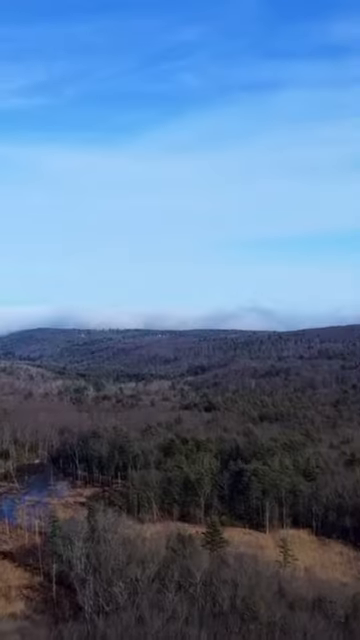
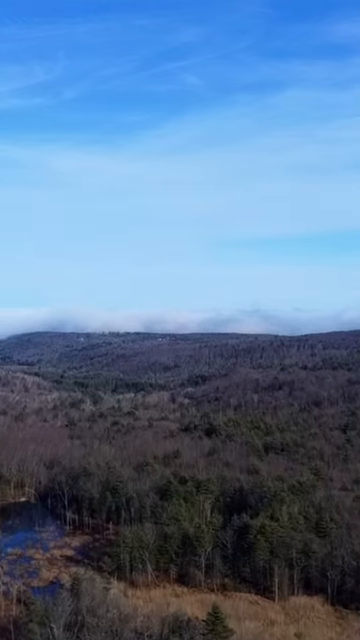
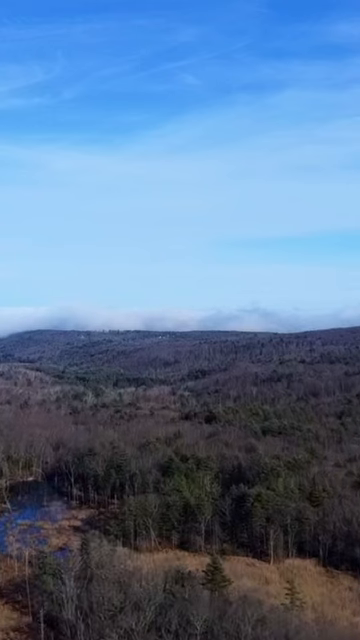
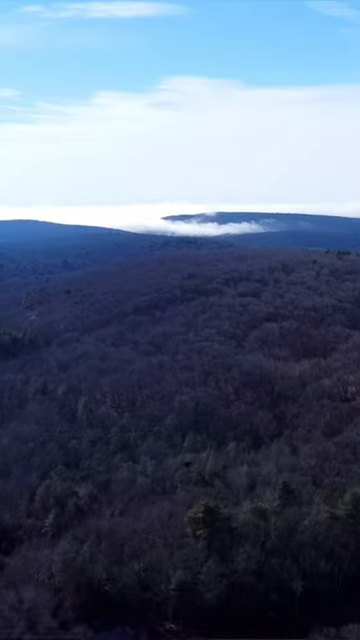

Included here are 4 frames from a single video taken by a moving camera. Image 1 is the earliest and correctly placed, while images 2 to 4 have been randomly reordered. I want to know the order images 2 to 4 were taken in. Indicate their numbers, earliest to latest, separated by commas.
3, 2, 4
